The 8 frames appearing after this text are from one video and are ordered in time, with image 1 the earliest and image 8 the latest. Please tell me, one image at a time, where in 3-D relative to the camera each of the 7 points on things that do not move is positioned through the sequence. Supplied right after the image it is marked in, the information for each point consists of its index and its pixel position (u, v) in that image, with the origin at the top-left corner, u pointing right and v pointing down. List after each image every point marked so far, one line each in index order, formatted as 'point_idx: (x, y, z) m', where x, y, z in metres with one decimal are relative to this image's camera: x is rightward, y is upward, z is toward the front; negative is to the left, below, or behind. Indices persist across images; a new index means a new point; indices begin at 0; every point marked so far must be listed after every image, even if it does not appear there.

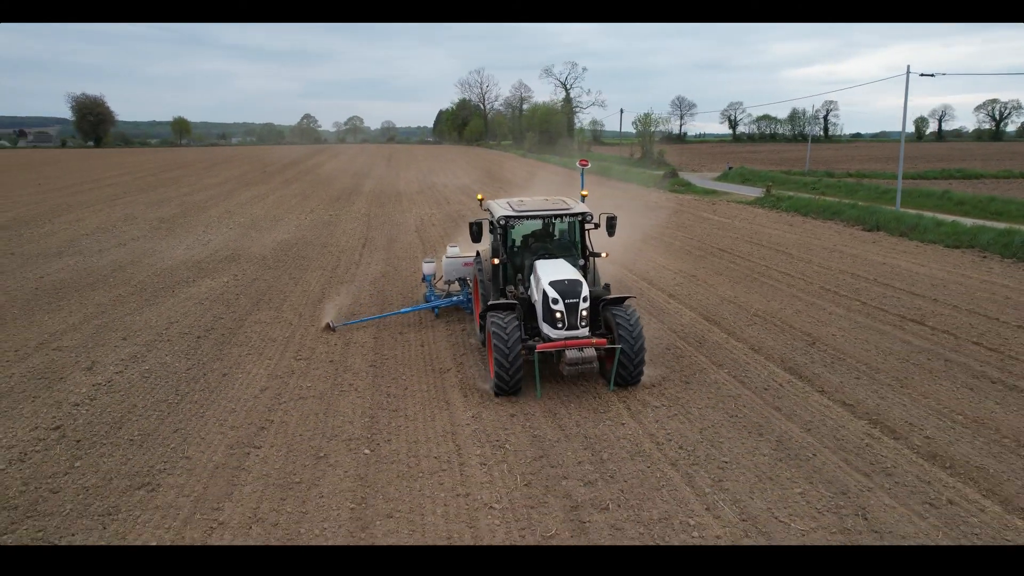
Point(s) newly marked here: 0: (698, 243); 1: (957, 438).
0: (+5.1, +1.3, +17.4) m
1: (+4.3, -1.4, +6.2) m
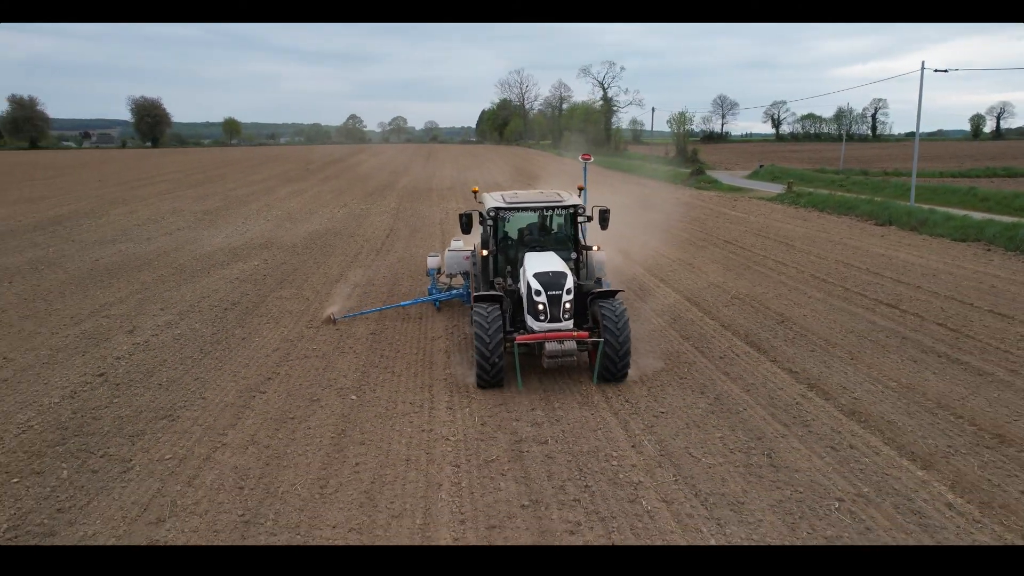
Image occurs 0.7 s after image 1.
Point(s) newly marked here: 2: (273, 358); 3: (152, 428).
0: (+5.5, +1.5, +18.0) m
1: (+3.9, -1.2, +6.8) m
2: (-3.1, -0.9, +8.3) m
3: (-3.5, -1.4, +6.2) m
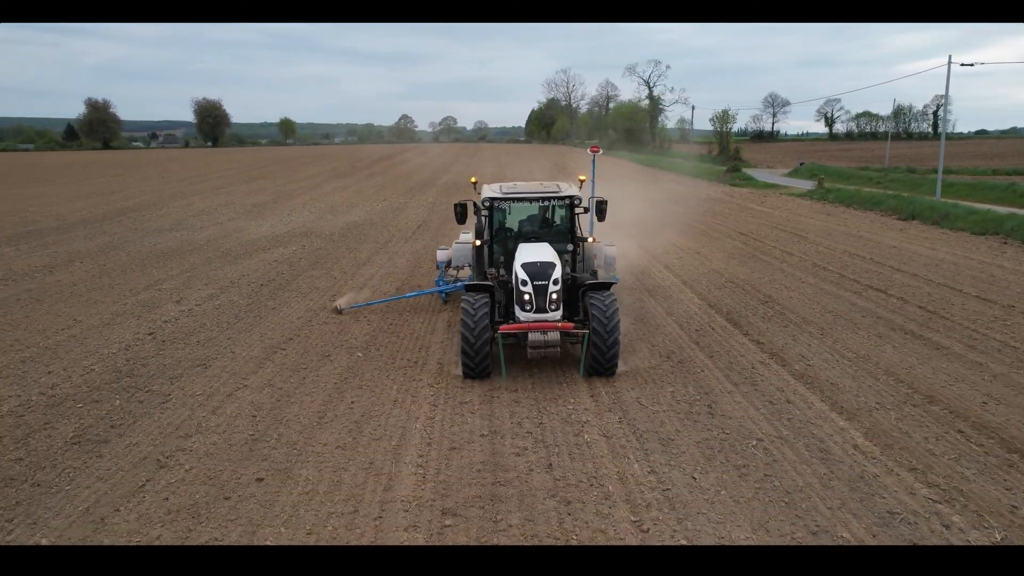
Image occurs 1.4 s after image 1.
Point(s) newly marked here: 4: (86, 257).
0: (+6.1, +1.8, +18.4) m
1: (+3.7, -0.9, +7.4) m
2: (-3.2, -0.5, +9.4) m
3: (-3.7, -1.0, +7.4) m
4: (-9.9, +0.7, +14.9) m
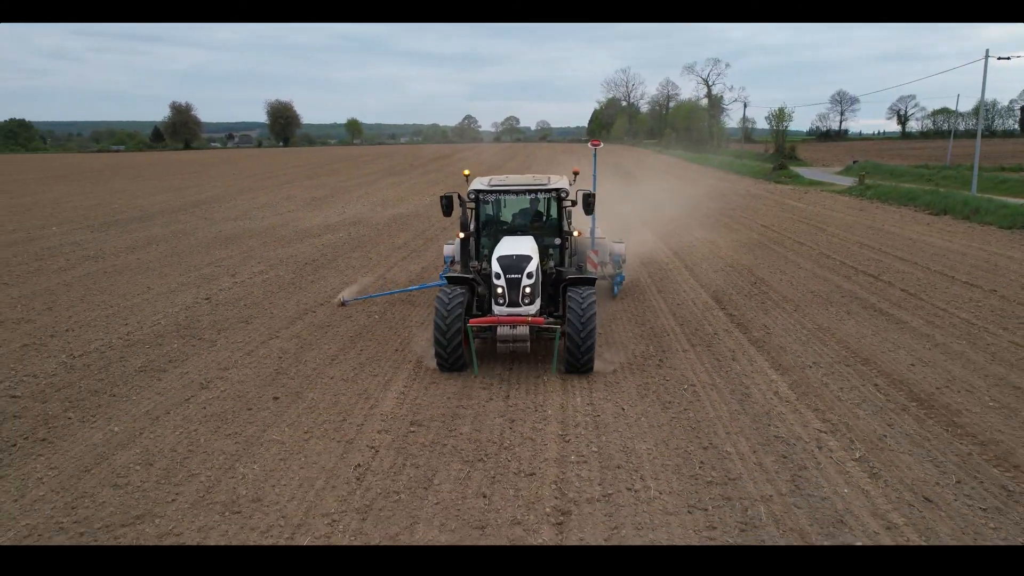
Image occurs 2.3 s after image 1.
0: (+7.1, +2.0, +18.9) m
1: (+3.6, -0.6, +8.2) m
2: (-3.1, -0.1, +10.8) m
3: (-3.9, -0.5, +8.9) m
4: (-9.3, +1.2, +17.0) m
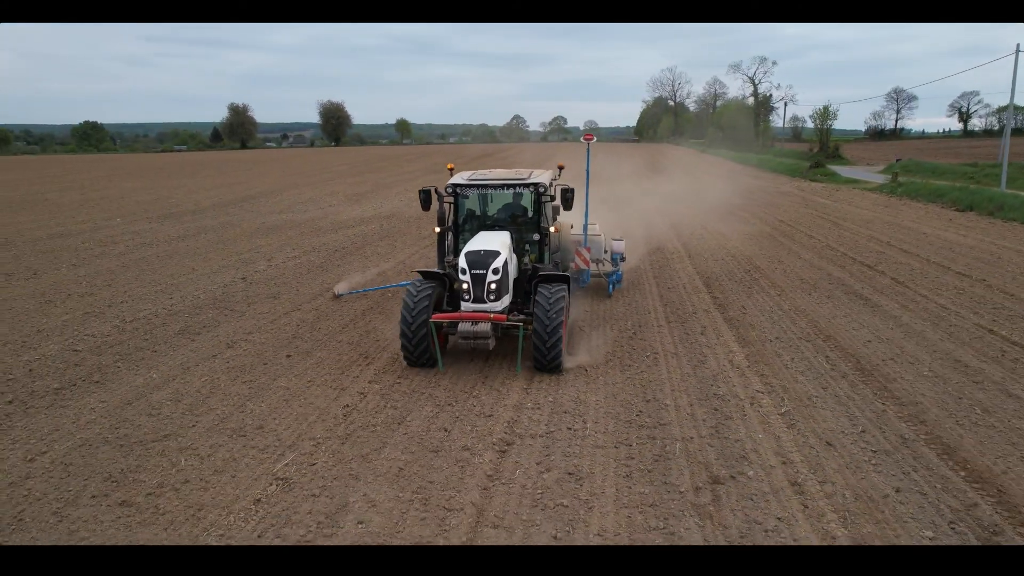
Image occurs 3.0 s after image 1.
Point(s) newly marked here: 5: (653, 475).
0: (+7.8, +2.2, +19.2) m
1: (+3.5, -0.4, +8.8) m
2: (-3.0, +0.2, +11.9) m
3: (-3.9, -0.2, +10.0) m
4: (-8.7, +1.6, +18.4) m
5: (+1.0, -1.4, +4.7) m
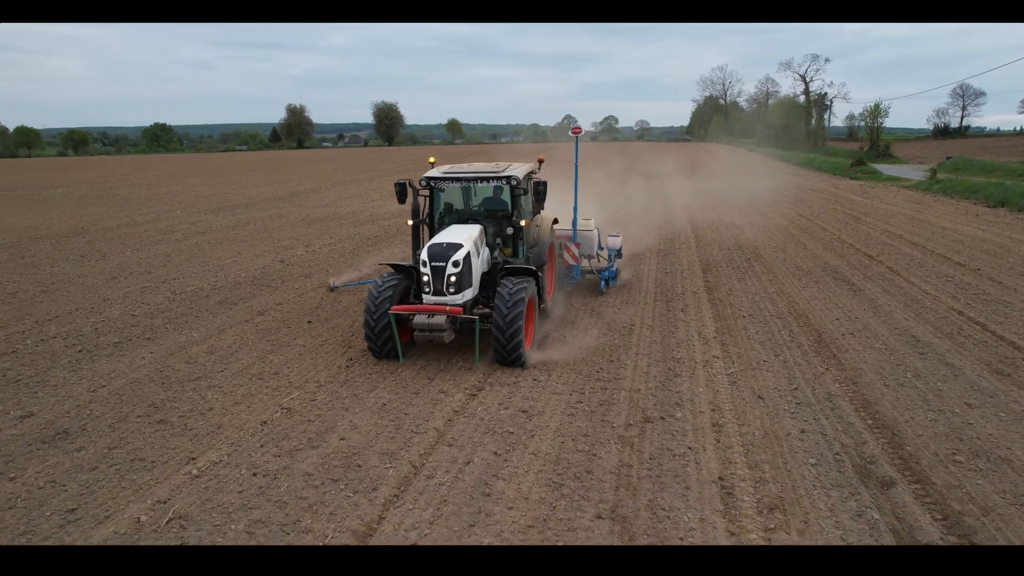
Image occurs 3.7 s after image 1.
0: (+8.6, +2.4, +19.5) m
1: (+3.5, -0.1, +9.4) m
2: (-2.7, +0.6, +13.0) m
3: (-3.8, +0.2, +11.2) m
4: (-7.9, +2.1, +19.9) m
5: (+0.7, -1.1, +5.5) m
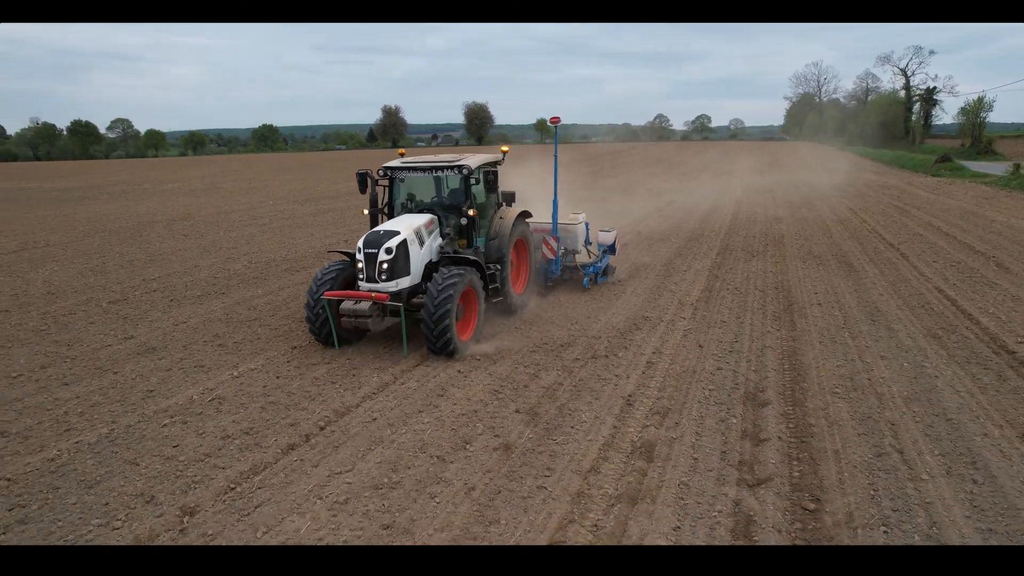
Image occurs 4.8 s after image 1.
0: (+10.2, +2.5, +19.4) m
1: (+3.7, +0.2, +10.2) m
2: (-1.9, +1.1, +14.5) m
3: (-3.2, +0.7, +12.9) m
4: (-6.0, +2.7, +22.1) m
5: (+0.4, -0.7, +6.7) m
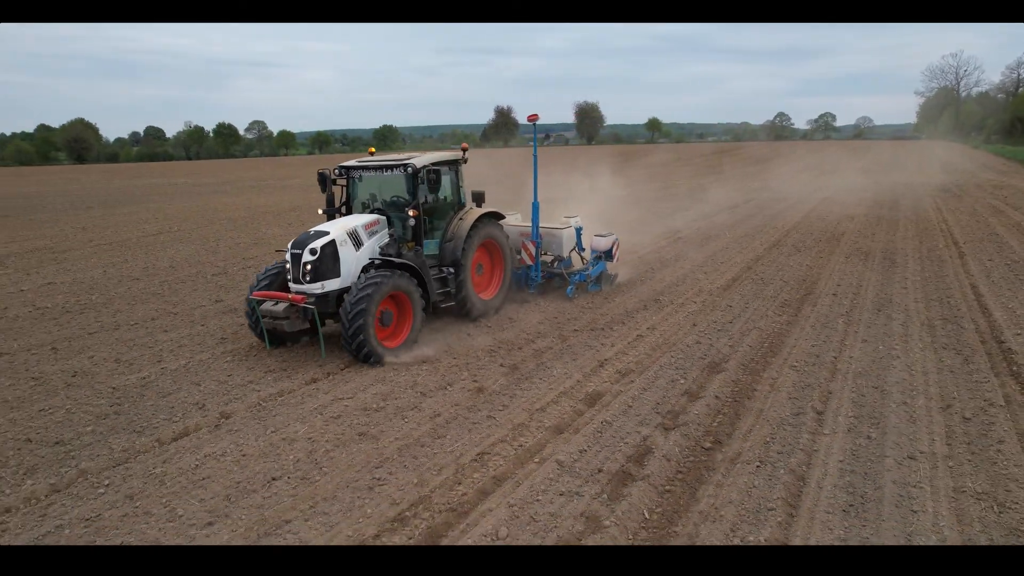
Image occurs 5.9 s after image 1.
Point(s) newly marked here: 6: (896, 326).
0: (+12.4, +2.4, +18.5) m
1: (+4.4, +0.3, +10.4) m
2: (-0.4, +1.4, +15.6) m
3: (-2.0, +1.0, +14.2) m
4: (-3.1, +3.1, +23.8) m
5: (+0.5, -0.4, +7.5) m
6: (+4.1, -0.4, +7.0) m
